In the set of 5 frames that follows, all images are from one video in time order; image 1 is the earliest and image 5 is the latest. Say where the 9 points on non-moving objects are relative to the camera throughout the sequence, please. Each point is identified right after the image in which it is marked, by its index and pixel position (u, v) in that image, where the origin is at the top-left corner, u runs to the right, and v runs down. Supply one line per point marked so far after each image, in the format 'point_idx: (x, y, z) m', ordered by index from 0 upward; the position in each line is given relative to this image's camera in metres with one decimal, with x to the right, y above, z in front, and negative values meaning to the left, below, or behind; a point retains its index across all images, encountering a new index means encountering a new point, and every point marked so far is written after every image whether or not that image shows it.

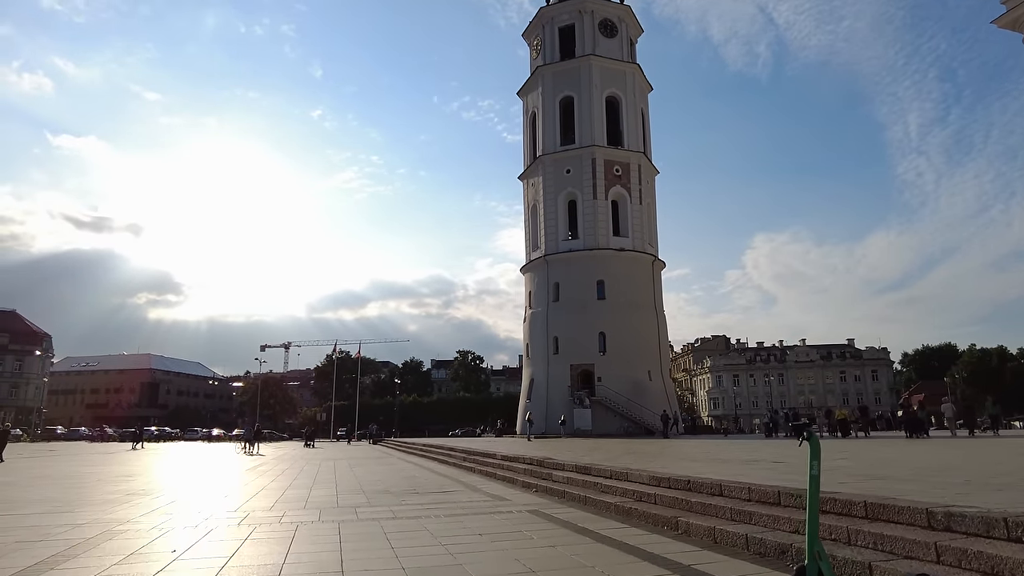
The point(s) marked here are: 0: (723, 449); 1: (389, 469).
0: (+4.9, -3.8, +15.3) m
1: (-2.7, -4.0, +14.8) m
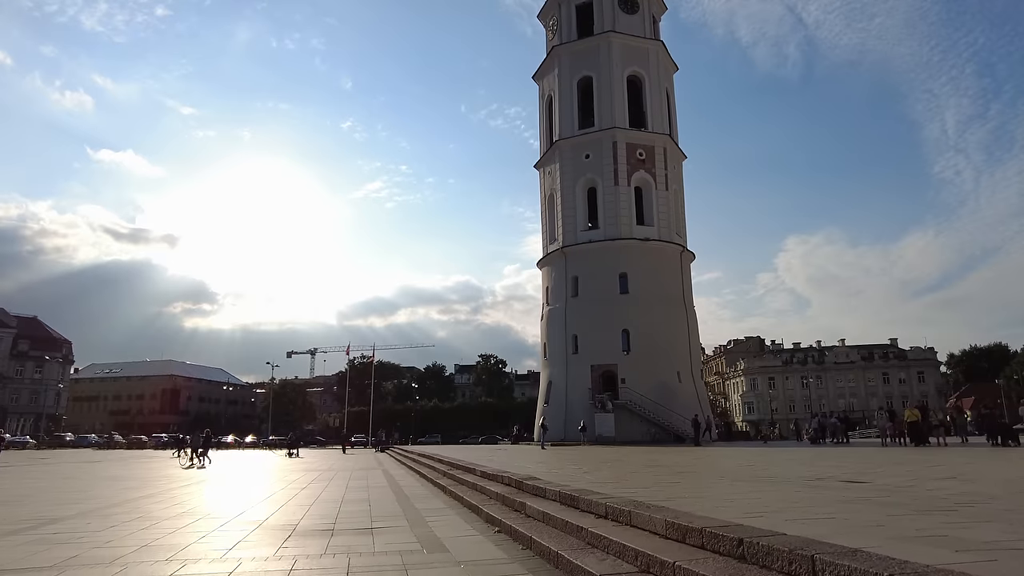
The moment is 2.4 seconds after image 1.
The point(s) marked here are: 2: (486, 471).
0: (+4.8, -3.2, +12.2) m
1: (-2.9, -3.6, +12.0) m
2: (-0.4, -2.7, +9.7) m
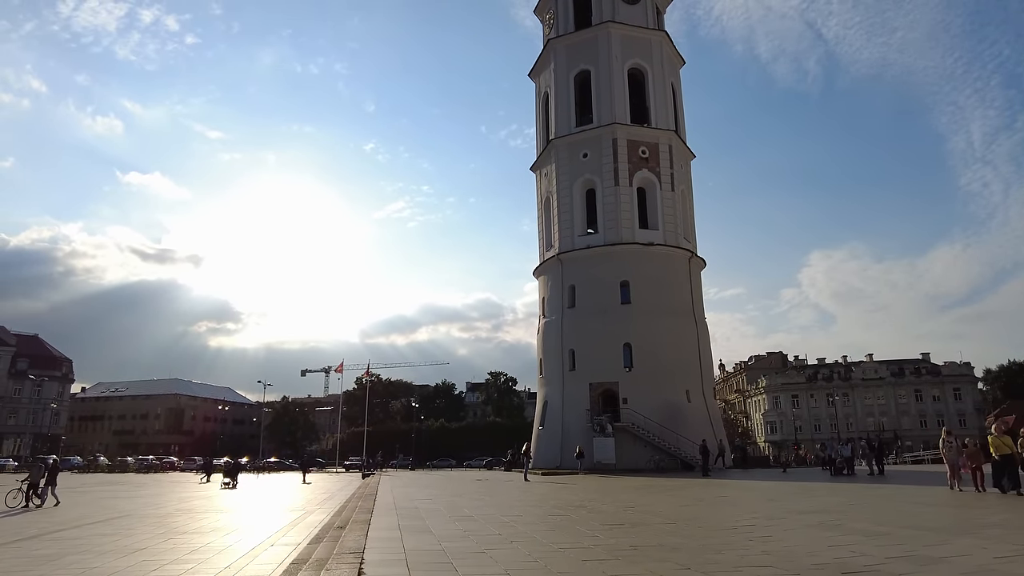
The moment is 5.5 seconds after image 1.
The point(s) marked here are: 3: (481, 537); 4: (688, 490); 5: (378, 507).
0: (+3.7, -3.1, +9.0) m
1: (-4.0, -3.5, +9.0) m
2: (-1.6, -2.6, +6.6) m
3: (-0.4, -2.7, +7.1) m
4: (+3.9, -4.5, +14.6) m
5: (-2.3, -3.7, +11.2) m
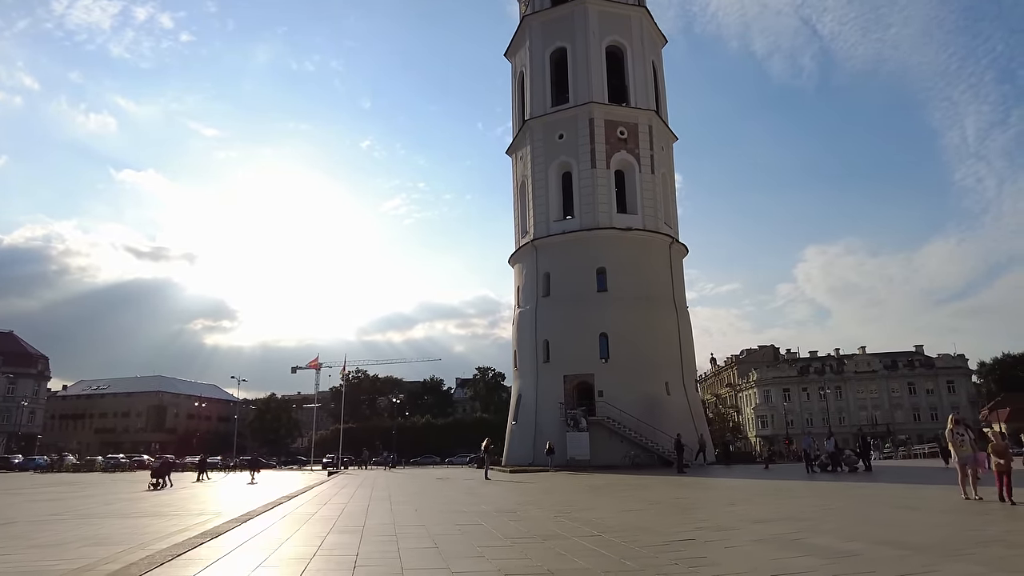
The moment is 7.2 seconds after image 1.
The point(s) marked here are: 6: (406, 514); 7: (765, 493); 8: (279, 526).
0: (+2.5, -2.7, +7.4) m
1: (-5.2, -3.1, +7.4) m
2: (-2.8, -2.2, +5.0) m
3: (-1.6, -2.3, +5.5) m
4: (+2.7, -4.0, +13.0) m
5: (-3.5, -3.3, +9.6) m
6: (-1.5, -3.2, +9.2) m
7: (+4.5, -3.6, +11.6) m
8: (-3.0, -3.0, +8.2) m
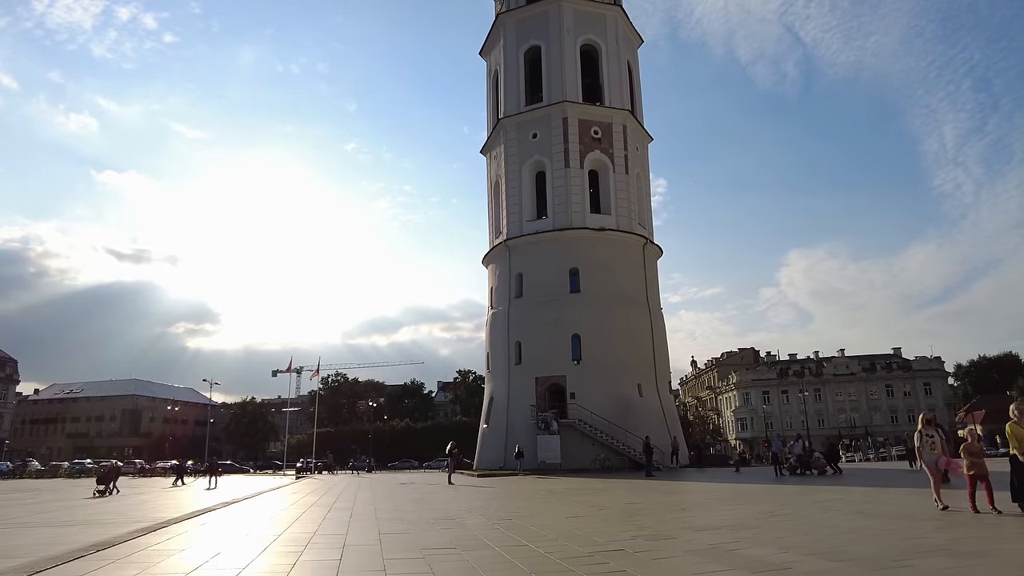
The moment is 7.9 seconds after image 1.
0: (+1.7, -2.6, +6.9) m
1: (-6.0, -3.0, +6.7) m
2: (-3.5, -2.1, +4.4) m
3: (-2.3, -2.2, +5.0) m
4: (+1.8, -3.9, +12.5) m
5: (-4.3, -3.2, +9.0) m
6: (-2.3, -3.1, +8.7) m
7: (+3.6, -3.6, +11.2) m
8: (-3.8, -2.9, +7.6) m
